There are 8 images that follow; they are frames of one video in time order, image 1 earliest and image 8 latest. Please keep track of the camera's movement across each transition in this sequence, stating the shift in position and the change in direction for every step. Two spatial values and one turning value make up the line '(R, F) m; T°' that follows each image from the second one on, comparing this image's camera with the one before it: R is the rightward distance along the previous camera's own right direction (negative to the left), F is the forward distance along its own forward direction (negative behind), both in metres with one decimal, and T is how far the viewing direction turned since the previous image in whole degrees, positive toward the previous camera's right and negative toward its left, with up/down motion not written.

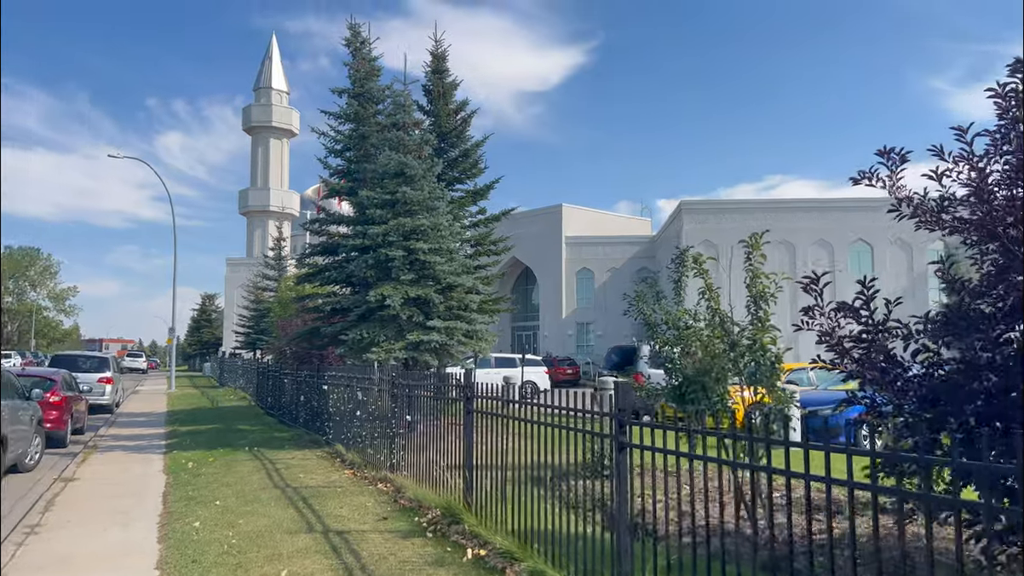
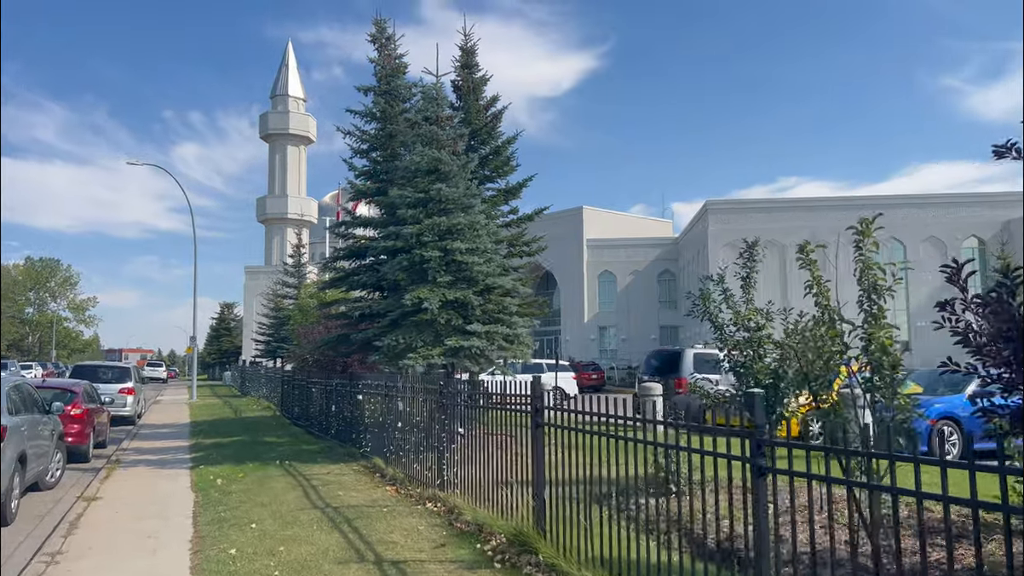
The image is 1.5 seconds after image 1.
(-0.5, +0.8) m; -1°
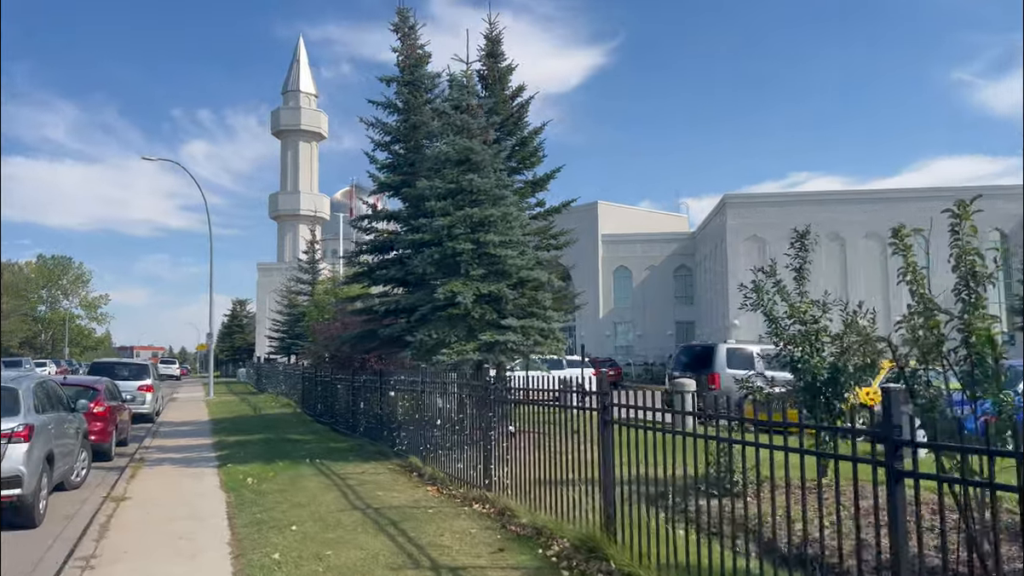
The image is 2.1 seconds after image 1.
(-0.4, +0.4) m; -1°
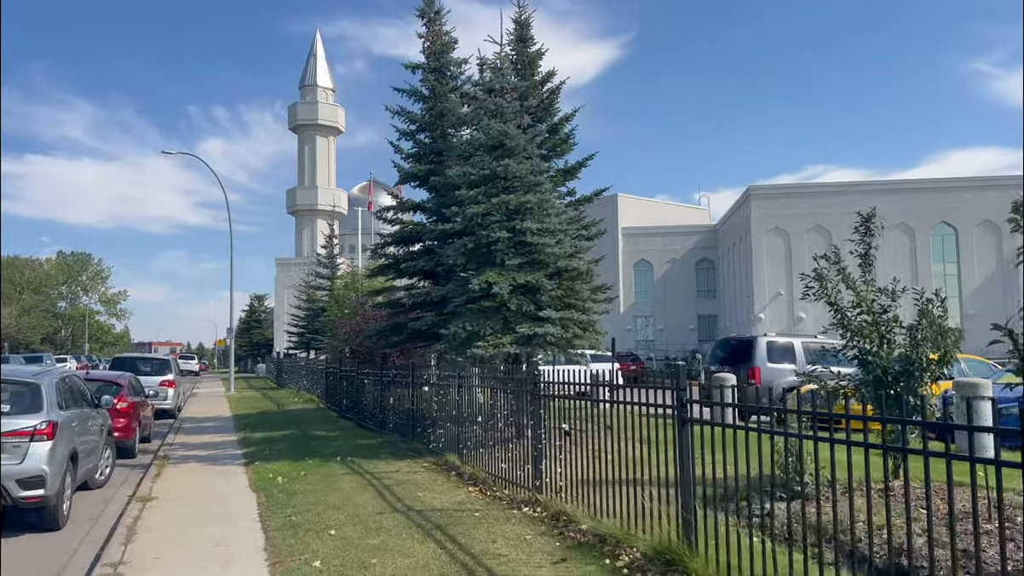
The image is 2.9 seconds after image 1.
(-0.4, +0.6) m; -1°
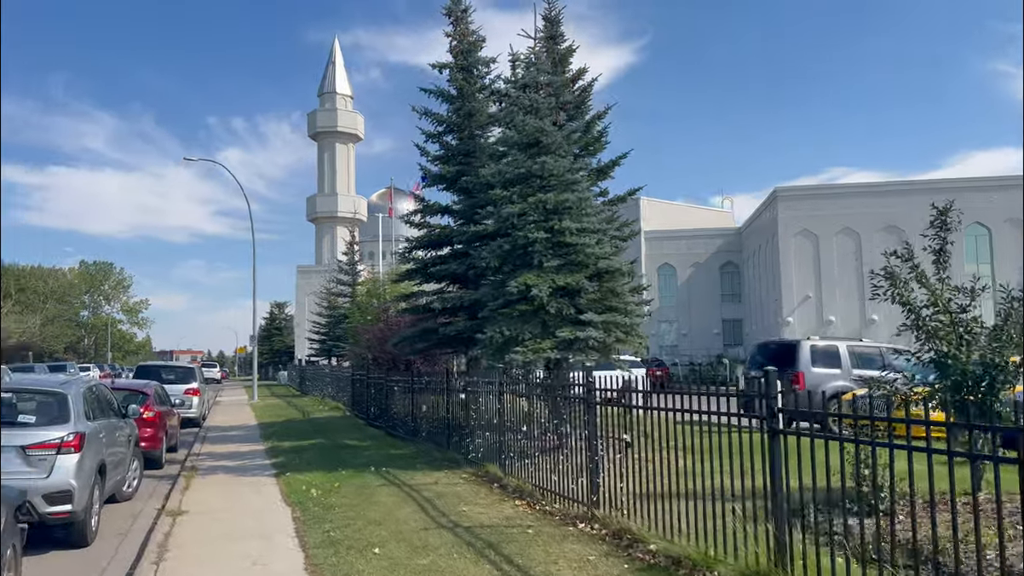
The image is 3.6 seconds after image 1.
(-0.3, +0.5) m; -1°
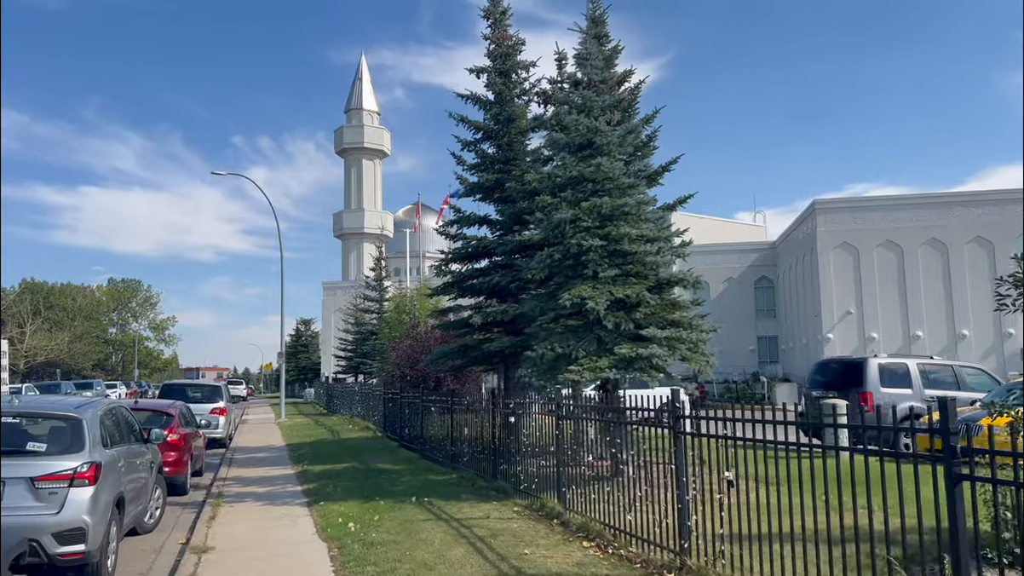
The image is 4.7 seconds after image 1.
(-0.4, +1.0) m; -2°
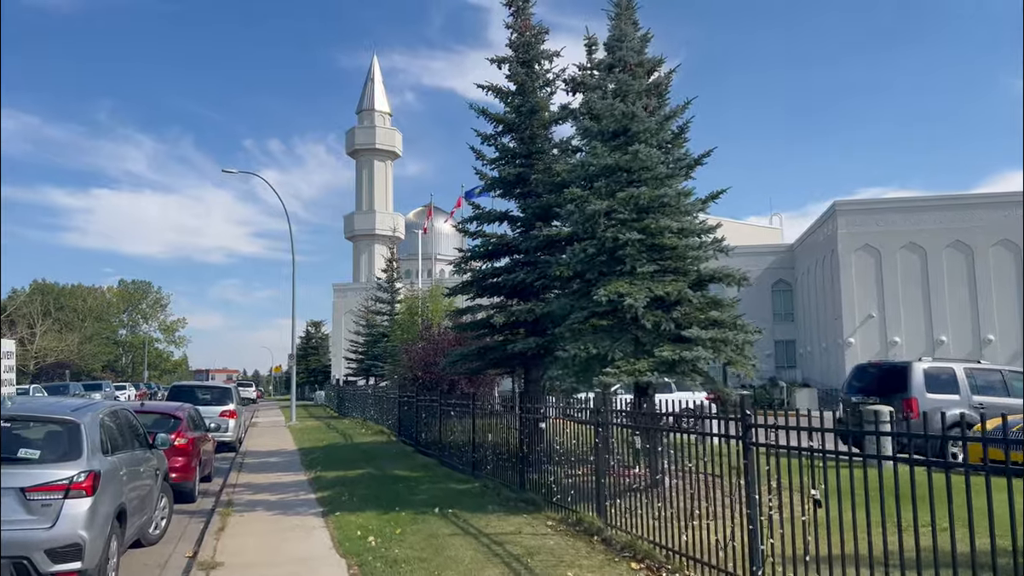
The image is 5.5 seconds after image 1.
(-0.3, +0.7) m; -1°
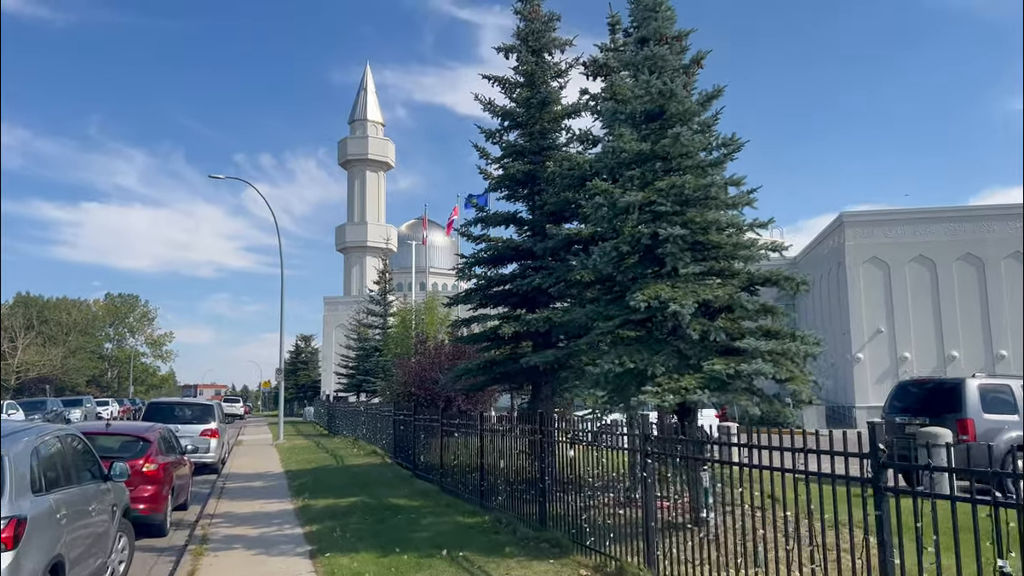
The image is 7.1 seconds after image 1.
(-0.3, +1.5) m; +1°
